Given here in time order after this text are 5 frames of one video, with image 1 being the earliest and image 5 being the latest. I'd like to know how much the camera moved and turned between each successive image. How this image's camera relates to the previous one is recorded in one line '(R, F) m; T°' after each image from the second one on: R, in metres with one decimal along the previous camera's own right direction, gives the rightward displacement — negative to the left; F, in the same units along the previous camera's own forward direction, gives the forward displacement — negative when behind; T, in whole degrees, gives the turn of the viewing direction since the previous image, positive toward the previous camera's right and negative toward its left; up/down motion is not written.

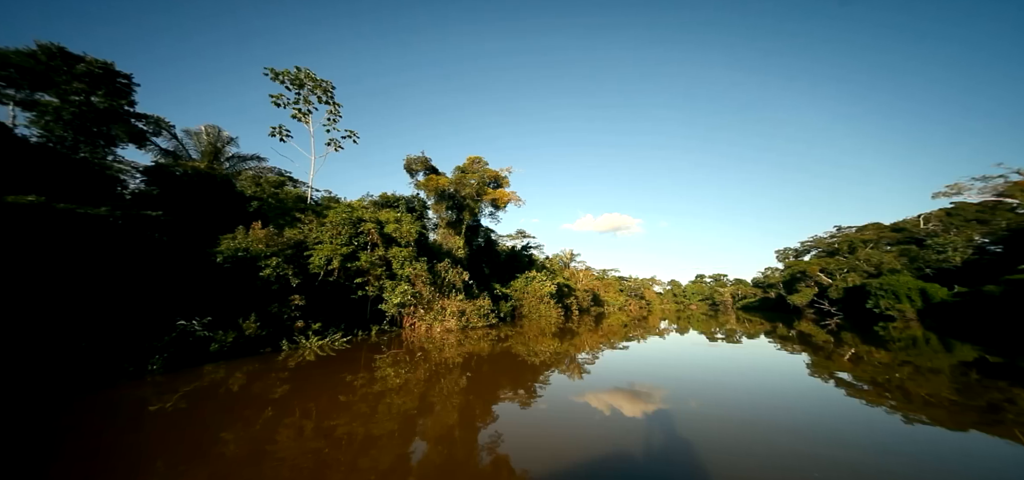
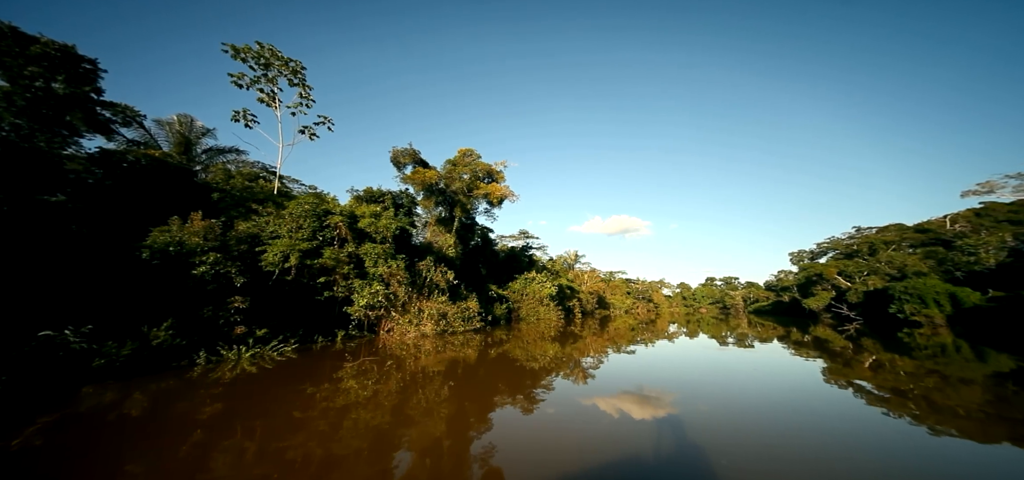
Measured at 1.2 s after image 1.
(+0.3, +0.7) m; -1°
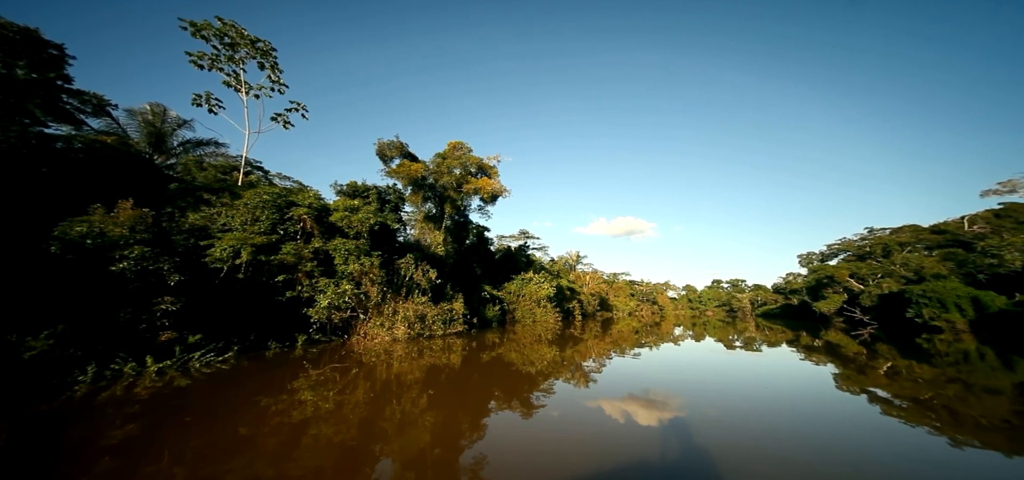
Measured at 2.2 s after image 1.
(+0.3, +0.6) m; -1°
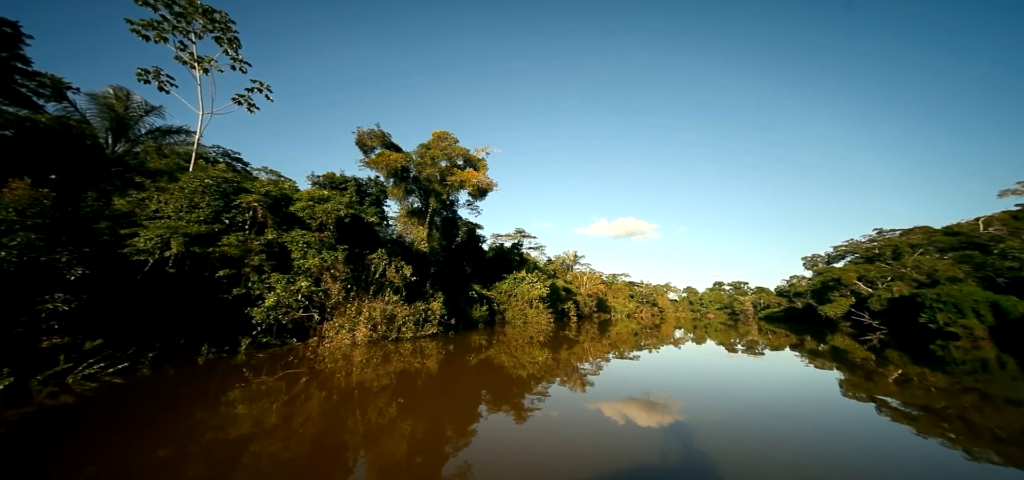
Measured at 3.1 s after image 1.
(+0.2, +0.6) m; 0°
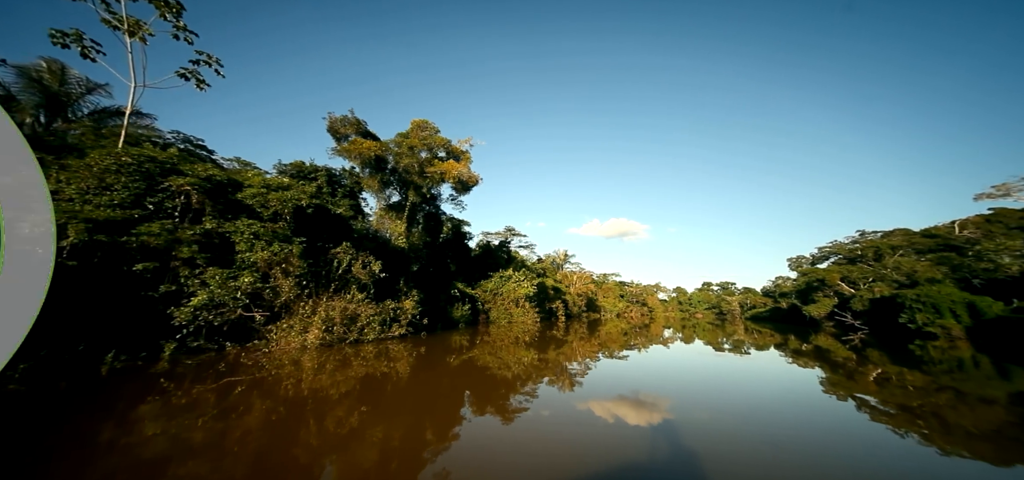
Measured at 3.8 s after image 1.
(+0.2, +0.1) m; +1°
